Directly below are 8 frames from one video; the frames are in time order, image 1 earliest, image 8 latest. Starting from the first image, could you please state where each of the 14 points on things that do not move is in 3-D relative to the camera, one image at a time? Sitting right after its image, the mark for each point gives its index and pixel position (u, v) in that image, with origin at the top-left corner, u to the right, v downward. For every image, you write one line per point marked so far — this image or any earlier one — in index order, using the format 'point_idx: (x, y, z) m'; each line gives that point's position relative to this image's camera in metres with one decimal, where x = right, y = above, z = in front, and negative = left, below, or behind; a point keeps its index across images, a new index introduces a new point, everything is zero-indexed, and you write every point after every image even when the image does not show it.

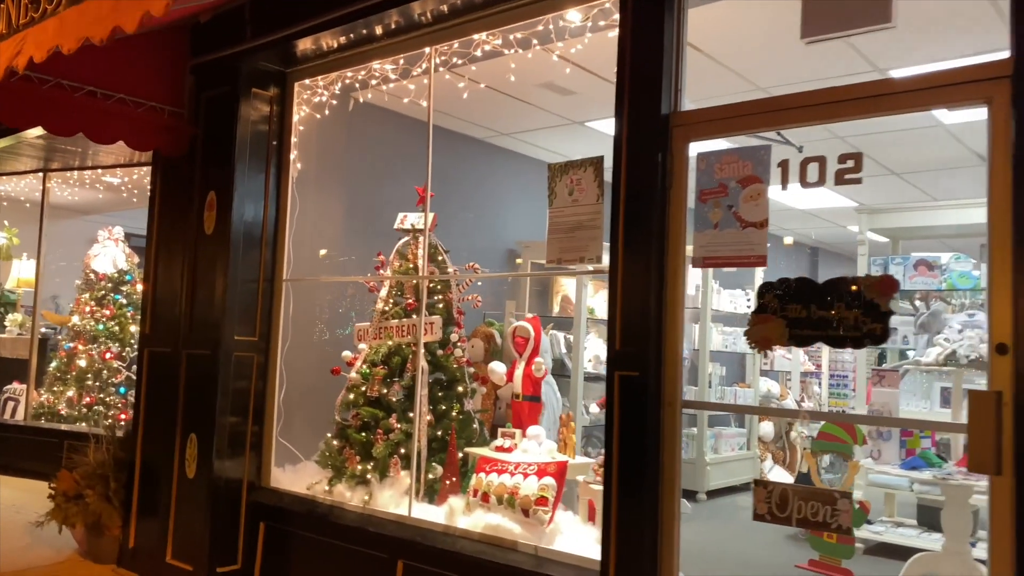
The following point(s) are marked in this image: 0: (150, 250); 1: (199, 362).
0: (-1.7, +0.2, +3.9) m
1: (-1.3, -0.3, +3.5) m
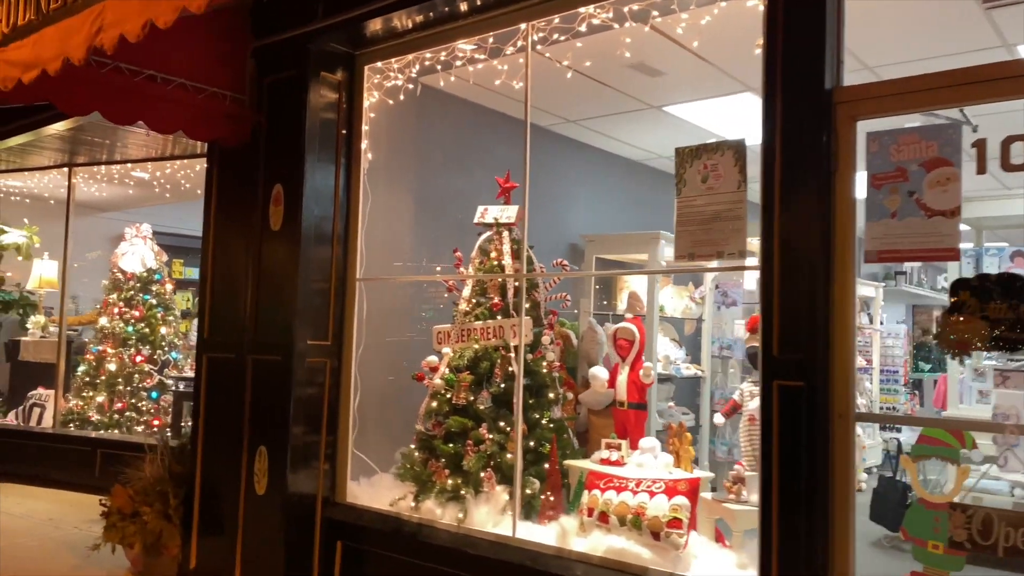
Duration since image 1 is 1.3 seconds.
0: (-1.3, +0.2, +3.6) m
1: (-1.0, -0.3, +3.2) m
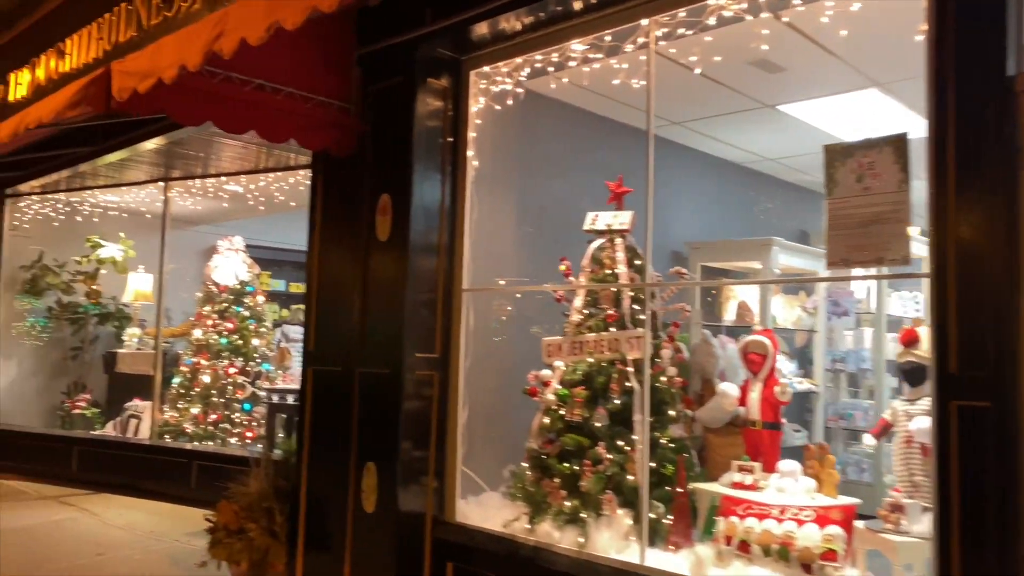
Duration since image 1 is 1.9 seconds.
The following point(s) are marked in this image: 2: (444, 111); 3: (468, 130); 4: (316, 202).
0: (-0.8, +0.1, +3.5) m
1: (-0.5, -0.4, +3.2) m
2: (-0.3, +0.7, +3.2) m
3: (-0.2, +0.6, +3.3) m
4: (-0.8, +0.4, +3.5) m
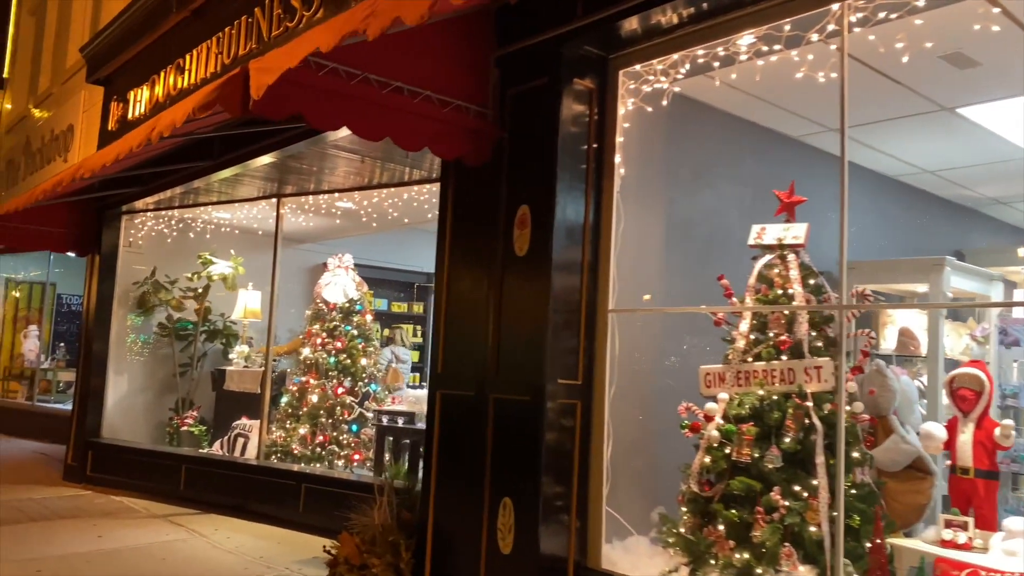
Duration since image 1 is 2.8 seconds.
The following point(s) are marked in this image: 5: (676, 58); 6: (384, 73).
0: (-0.3, 0.0, +3.3) m
1: (0.0, -0.4, +2.9) m
2: (+0.3, +0.6, +3.0) m
3: (+0.4, +0.6, +3.0) m
4: (-0.3, +0.3, +3.3) m
5: (+0.6, +0.8, +2.9) m
6: (-0.4, +0.7, +2.8) m
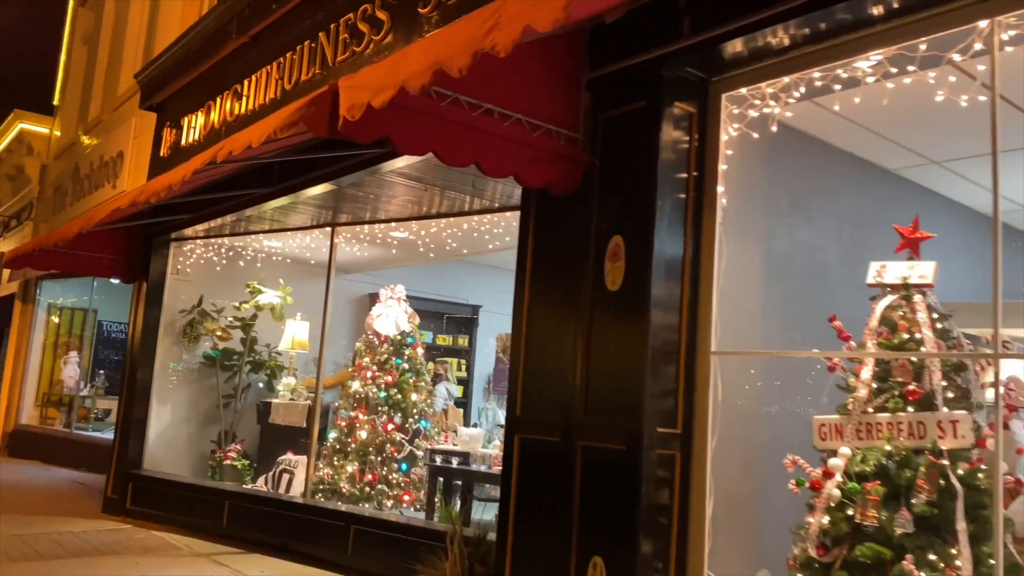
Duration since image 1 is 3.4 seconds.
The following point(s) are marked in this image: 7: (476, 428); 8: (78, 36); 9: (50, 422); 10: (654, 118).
0: (0.0, -0.1, +3.1) m
1: (+0.3, -0.6, +2.6) m
2: (+0.6, +0.5, +2.8) m
3: (+0.7, +0.4, +2.8) m
4: (+0.1, +0.2, +3.1) m
5: (+0.9, +0.7, +2.7) m
6: (-0.1, +0.6, +2.6) m
7: (-0.2, -0.9, +5.2) m
8: (-5.7, +3.3, +10.9) m
9: (-5.6, -1.6, +10.1) m
10: (+0.5, +0.5, +2.7) m
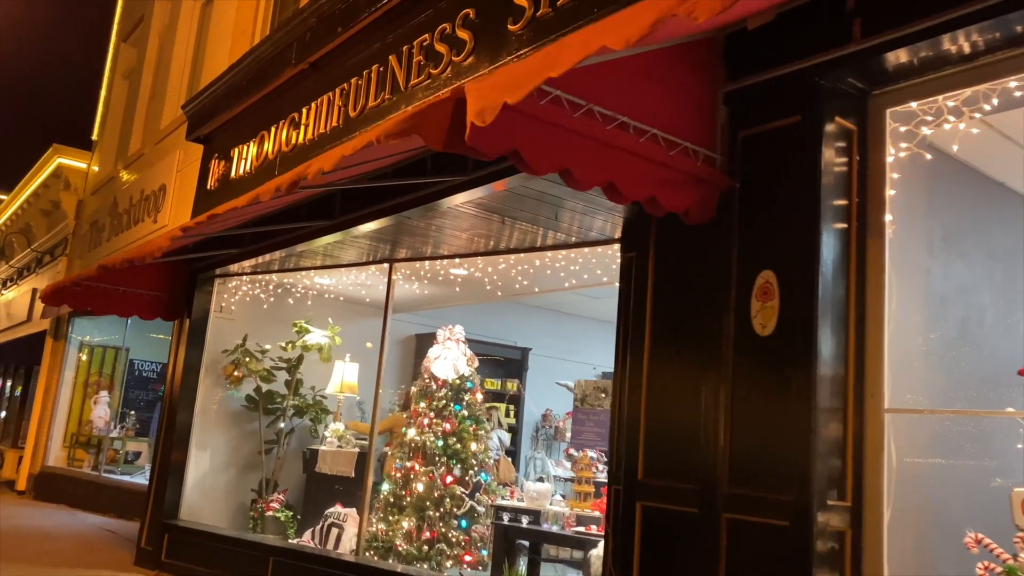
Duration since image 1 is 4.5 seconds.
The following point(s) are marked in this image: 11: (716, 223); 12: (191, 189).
0: (+0.4, -0.2, +2.7) m
1: (+0.7, -0.7, +2.2) m
2: (+1.0, +0.4, +2.4) m
3: (+1.1, +0.3, +2.4) m
4: (+0.4, 0.0, +2.7) m
5: (+1.3, +0.5, +2.3) m
6: (+0.3, +0.5, +2.2) m
7: (+0.2, -1.1, +4.8) m
8: (-5.1, +2.8, +10.8) m
9: (-5.1, -2.1, +9.8) m
10: (+0.8, +0.4, +2.3) m
11: (+0.6, +0.2, +2.5) m
12: (-2.8, +0.8, +7.1) m
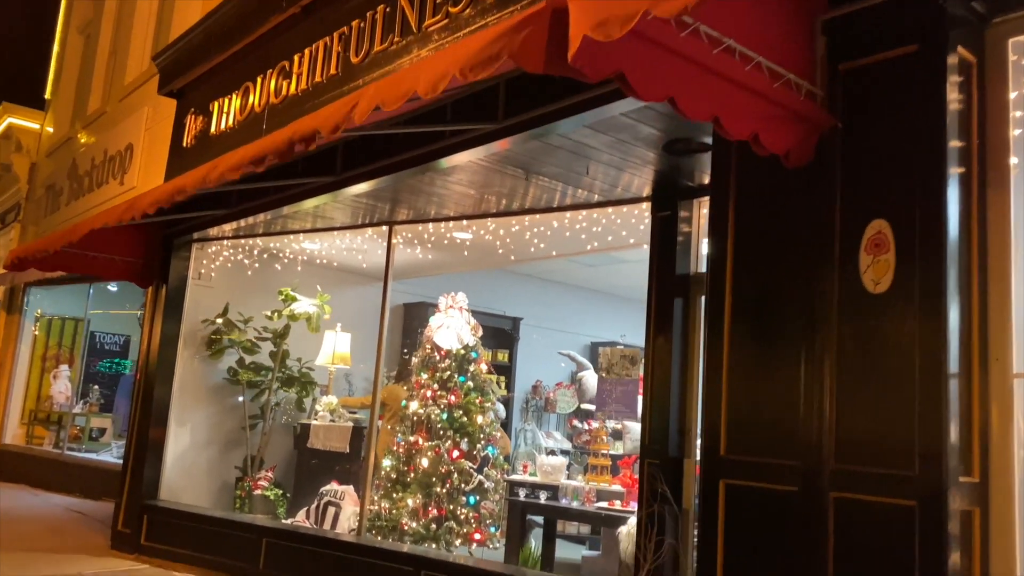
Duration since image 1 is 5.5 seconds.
0: (+0.6, -0.1, +2.4) m
1: (+0.9, -0.6, +2.0) m
2: (+1.2, +0.5, +2.1) m
3: (+1.3, +0.4, +2.2) m
4: (+0.6, +0.2, +2.4) m
5: (+1.5, +0.7, +2.1) m
6: (+0.5, +0.6, +1.9) m
7: (+0.3, -0.9, +4.5) m
8: (-5.4, +3.2, +10.2) m
9: (-5.3, -1.7, +9.3) m
10: (+1.0, +0.5, +2.1) m
11: (+0.8, +0.3, +2.2) m
12: (-2.8, +1.1, +6.6) m
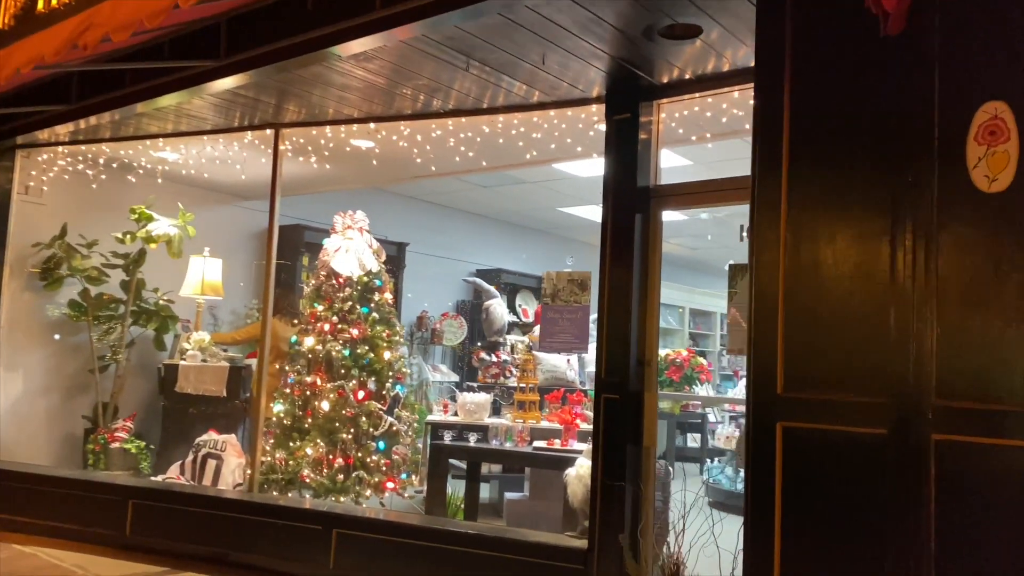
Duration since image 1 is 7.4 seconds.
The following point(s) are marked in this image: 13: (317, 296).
0: (+0.6, +0.1, +2.0) m
1: (+1.0, -0.3, +1.6) m
2: (+1.2, +0.7, +1.8) m
3: (+1.3, +0.6, +1.8) m
4: (+0.6, +0.4, +2.0) m
5: (+1.5, +0.9, +1.7) m
6: (+0.6, +0.8, +1.4) m
7: (-0.1, -0.5, +4.0) m
8: (-6.7, +4.0, +8.2) m
9: (-6.5, -1.0, +7.7) m
10: (+1.1, +0.8, +1.6) m
11: (+0.9, +0.5, +1.8) m
12: (-3.5, +1.7, +5.3) m
13: (-1.0, 0.0, +4.4) m
